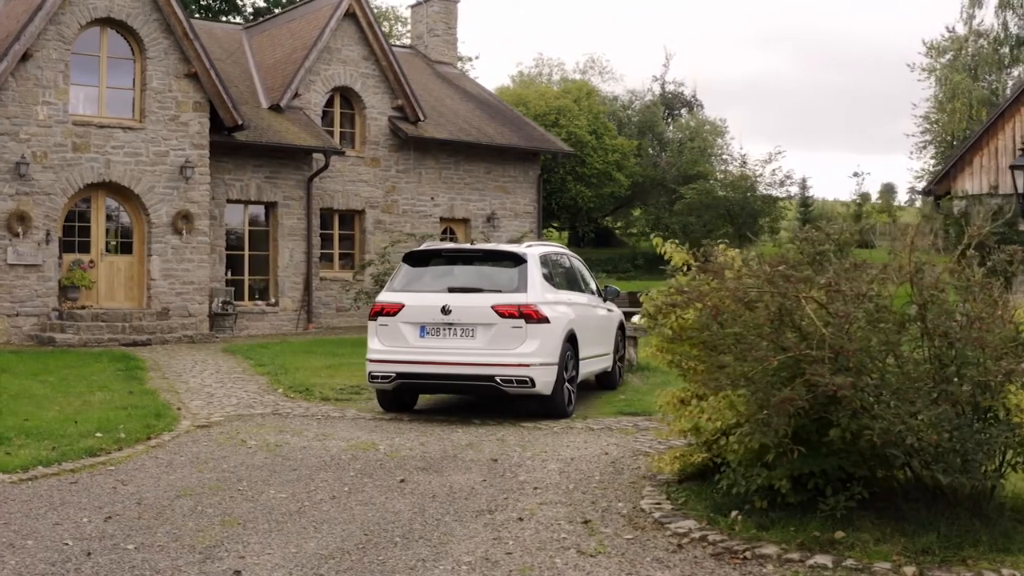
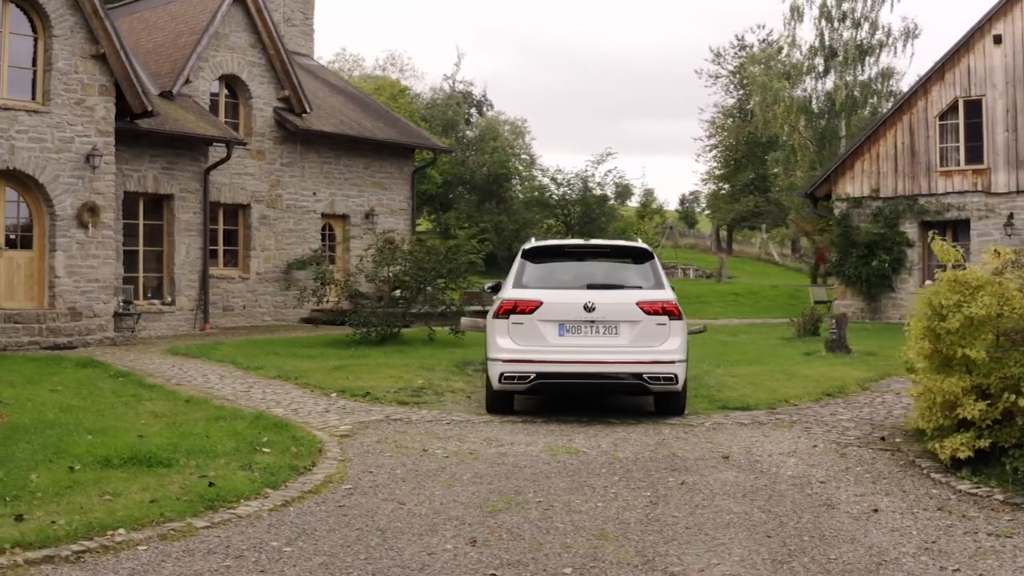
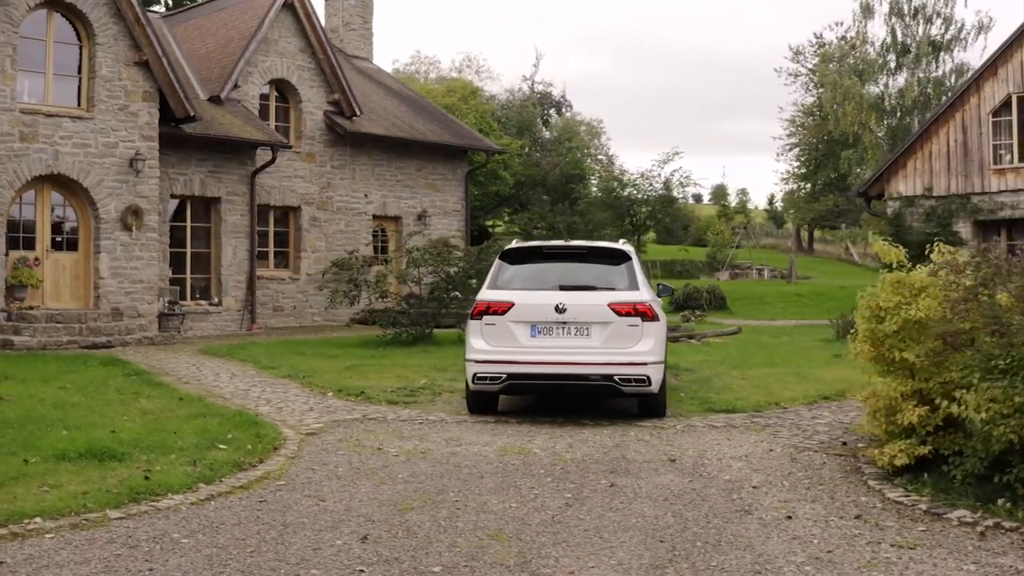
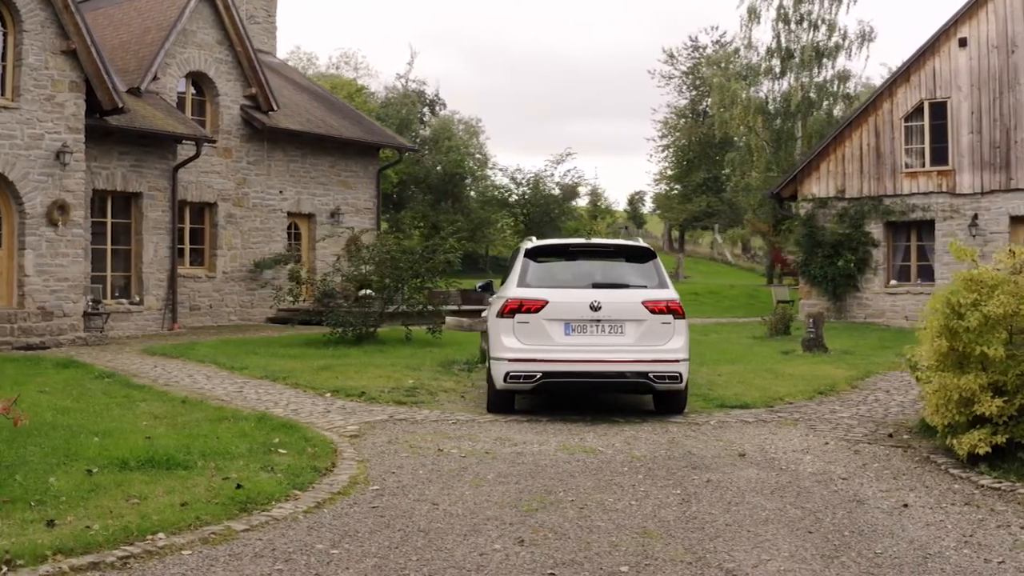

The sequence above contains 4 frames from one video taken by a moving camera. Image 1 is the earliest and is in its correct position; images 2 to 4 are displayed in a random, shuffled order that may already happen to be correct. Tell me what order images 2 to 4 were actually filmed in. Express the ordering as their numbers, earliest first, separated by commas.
3, 2, 4
